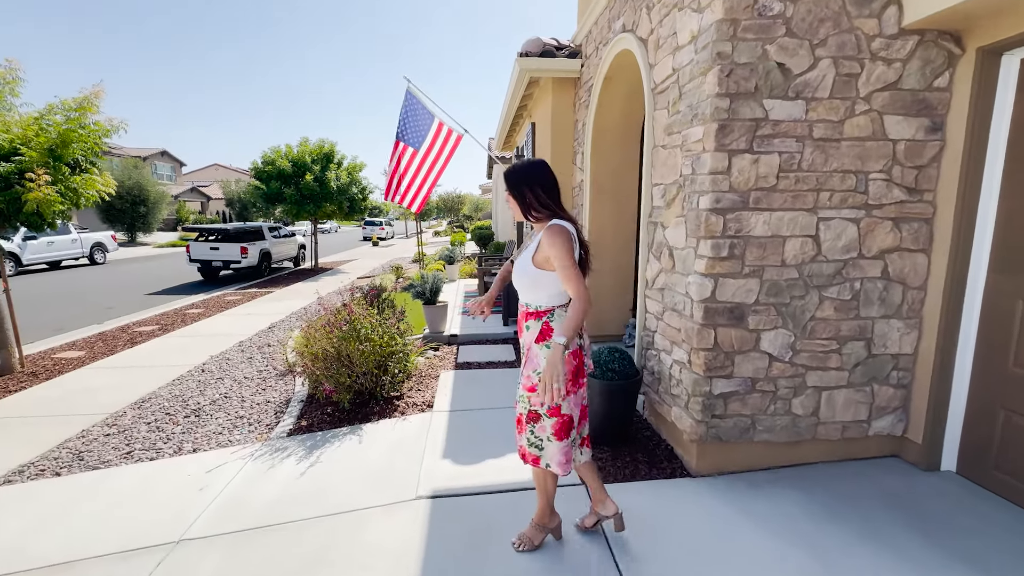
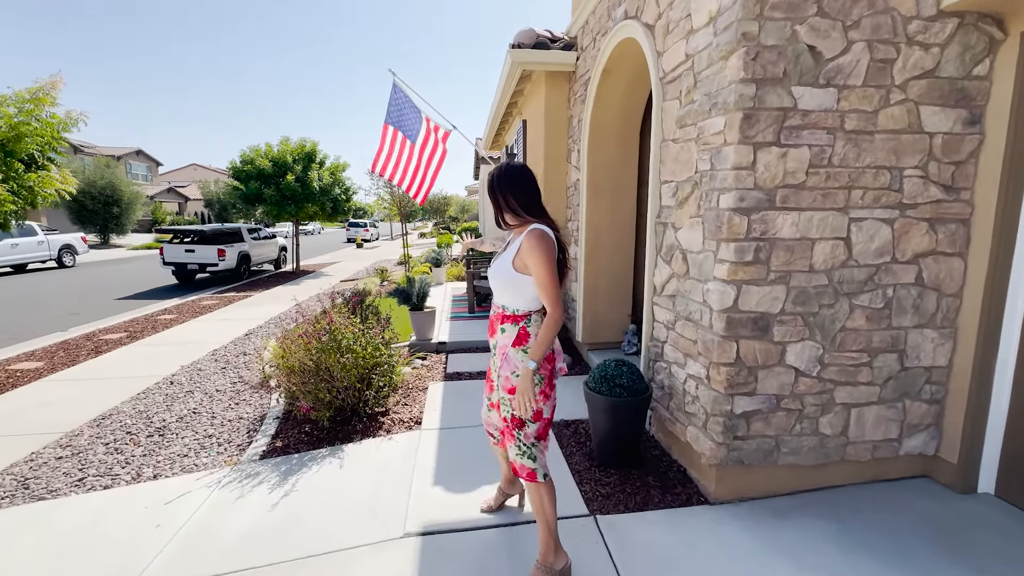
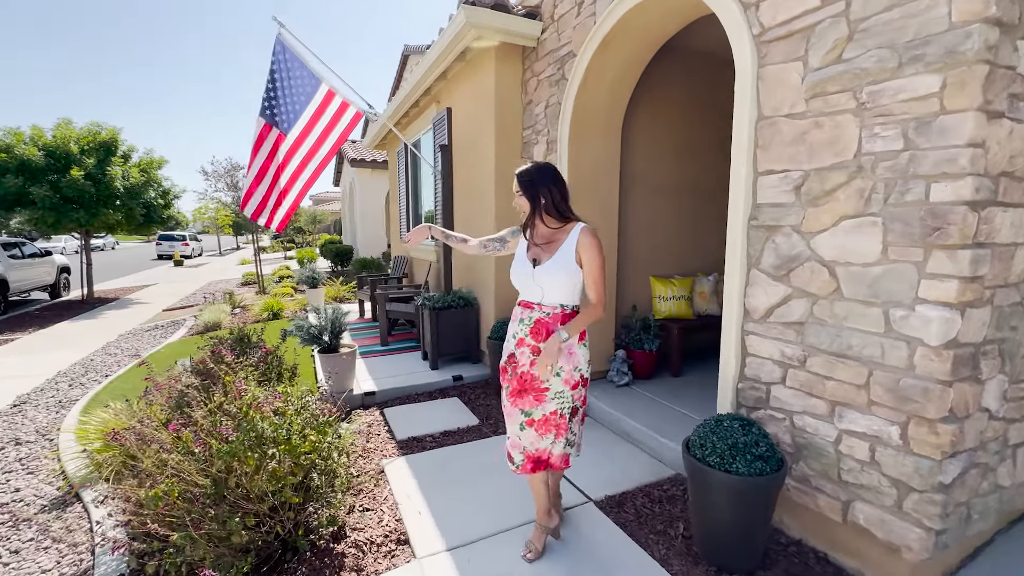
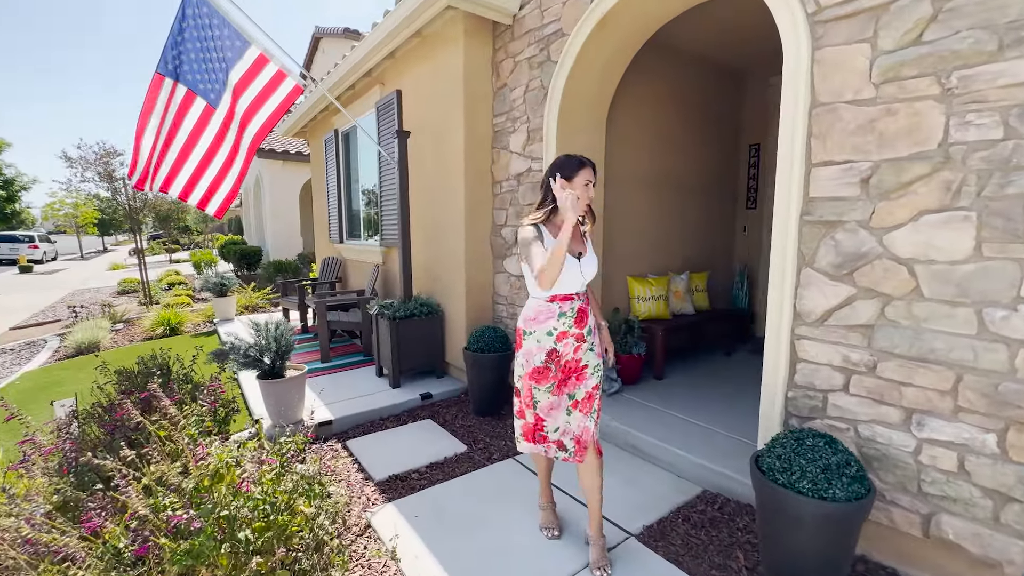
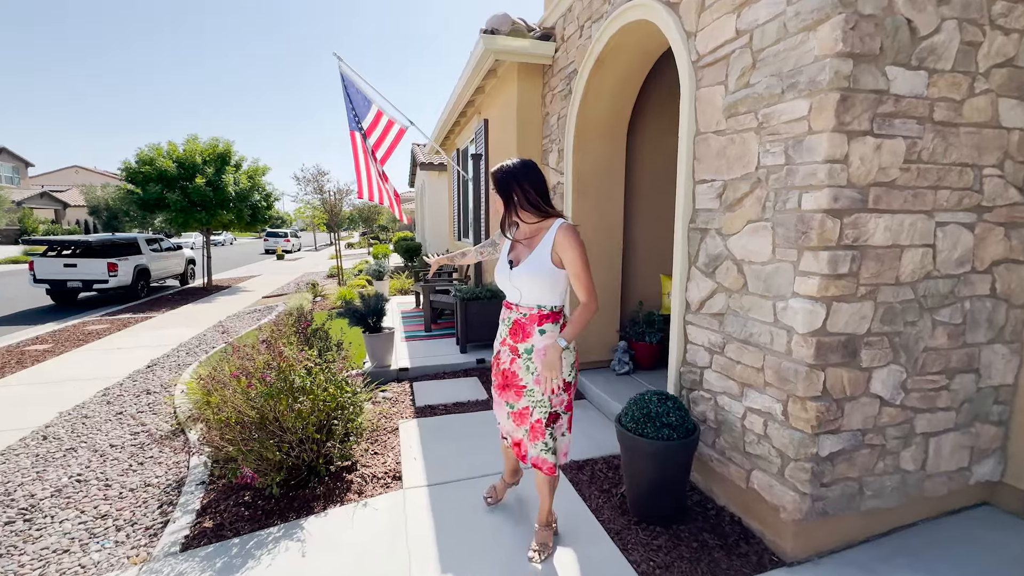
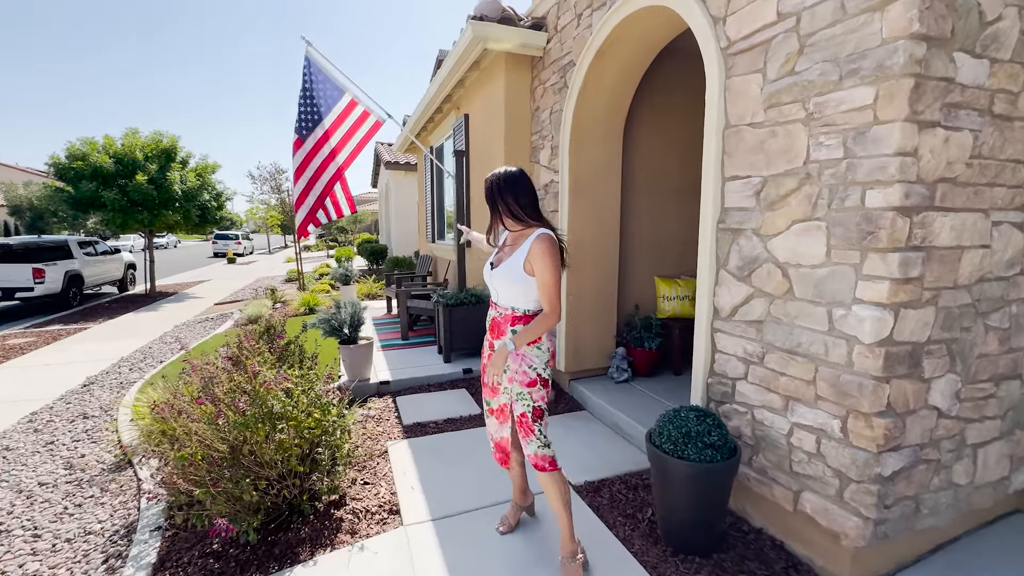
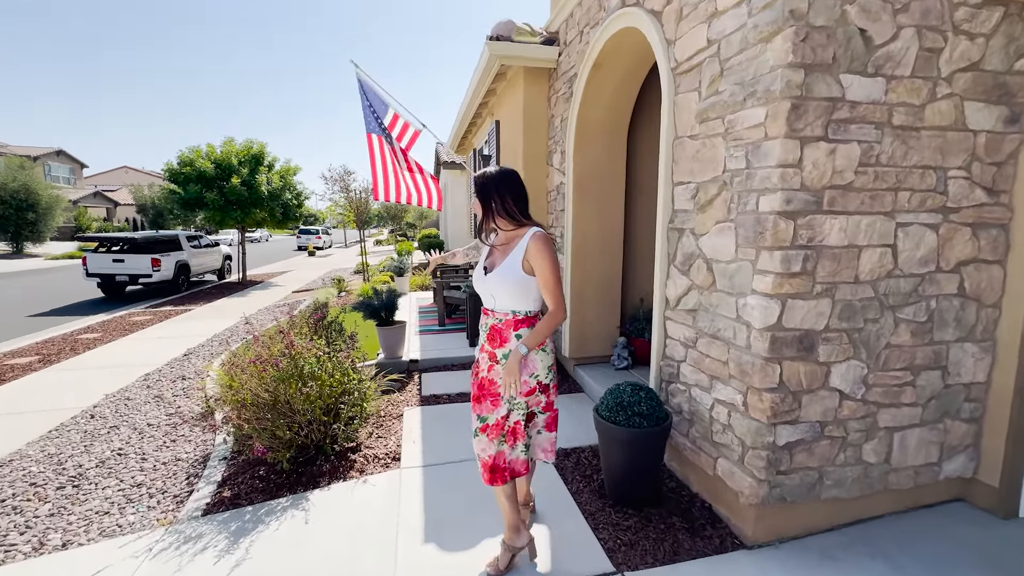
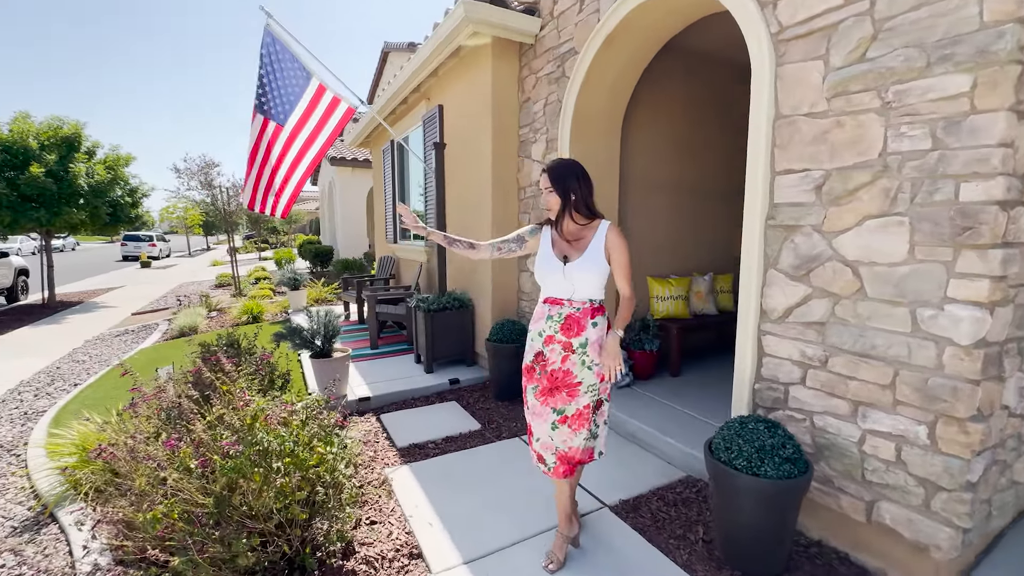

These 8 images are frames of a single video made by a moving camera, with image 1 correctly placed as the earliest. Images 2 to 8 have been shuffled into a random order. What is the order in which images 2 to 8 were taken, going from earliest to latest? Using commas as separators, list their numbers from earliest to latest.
2, 7, 5, 6, 3, 8, 4
